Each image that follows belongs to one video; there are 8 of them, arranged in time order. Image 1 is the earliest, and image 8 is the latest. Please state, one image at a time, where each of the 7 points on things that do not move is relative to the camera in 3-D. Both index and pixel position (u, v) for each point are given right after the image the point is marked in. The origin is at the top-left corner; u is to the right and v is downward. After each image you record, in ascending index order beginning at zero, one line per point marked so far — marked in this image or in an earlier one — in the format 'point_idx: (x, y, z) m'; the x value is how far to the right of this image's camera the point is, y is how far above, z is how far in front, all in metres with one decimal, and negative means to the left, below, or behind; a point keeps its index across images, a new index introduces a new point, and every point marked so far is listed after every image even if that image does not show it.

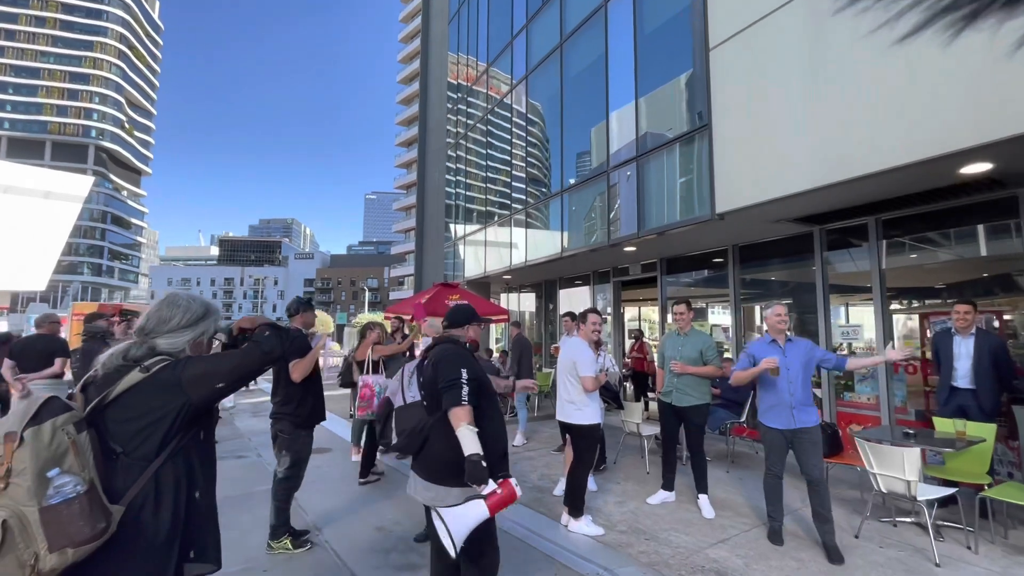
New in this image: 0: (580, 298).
0: (+1.5, -0.2, +11.3) m
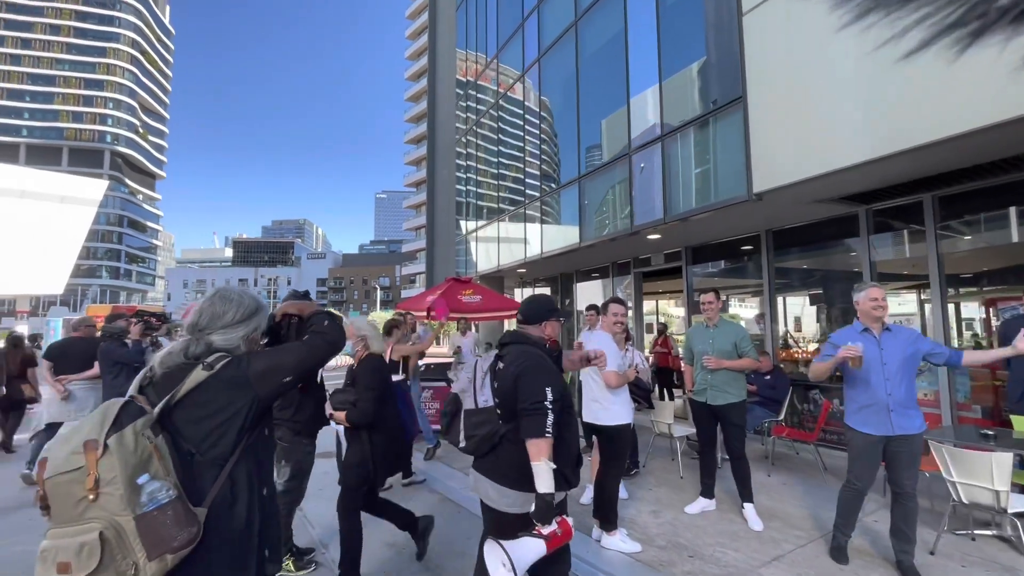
0: (+1.9, -0.1, +10.9) m
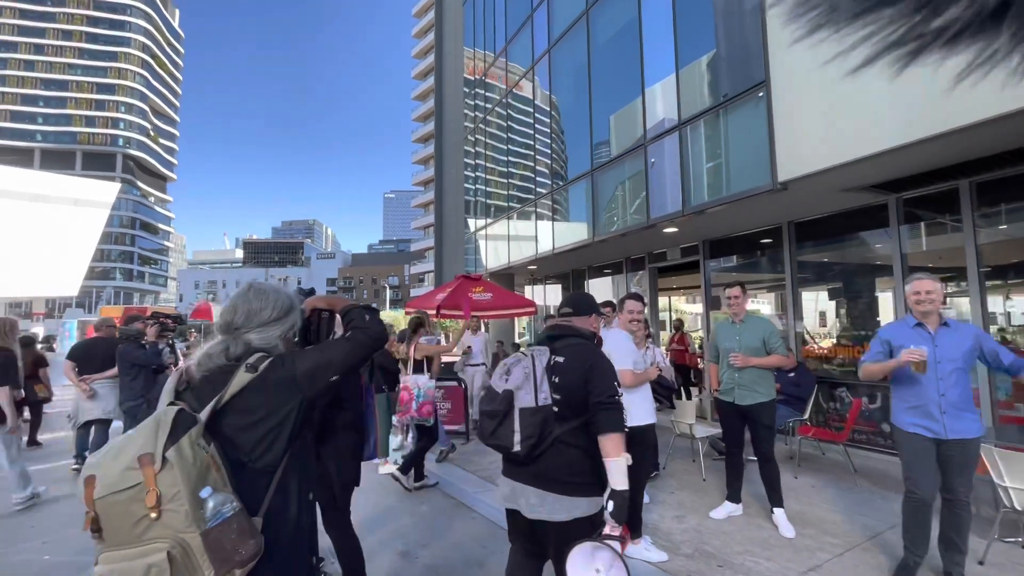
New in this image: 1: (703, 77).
0: (+2.1, 0.0, +10.6) m
1: (+2.6, +2.9, +6.8) m
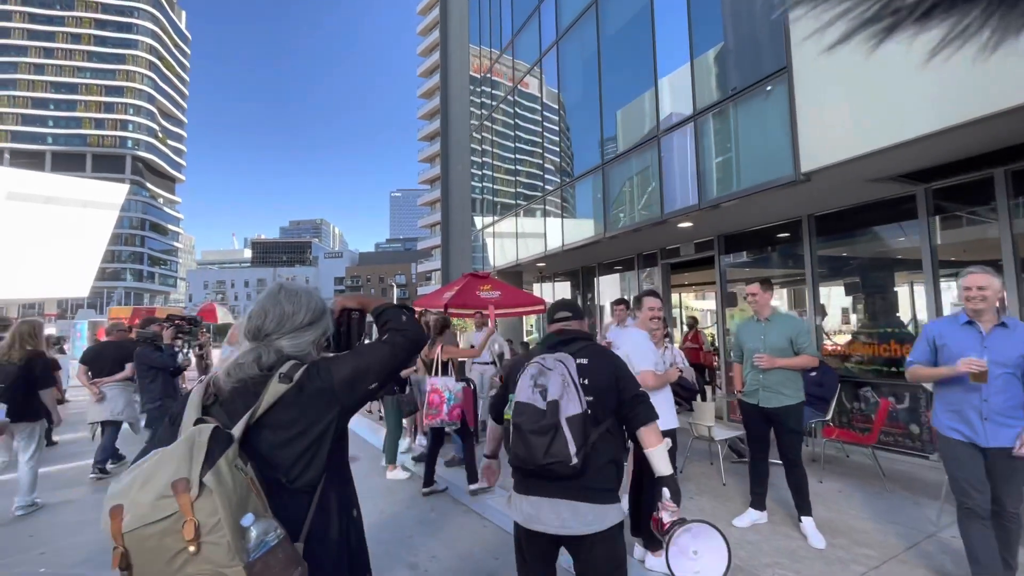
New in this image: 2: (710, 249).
0: (+2.3, +0.1, +10.4) m
1: (+2.7, +2.9, +6.5) m
2: (+3.3, +0.6, +8.1) m
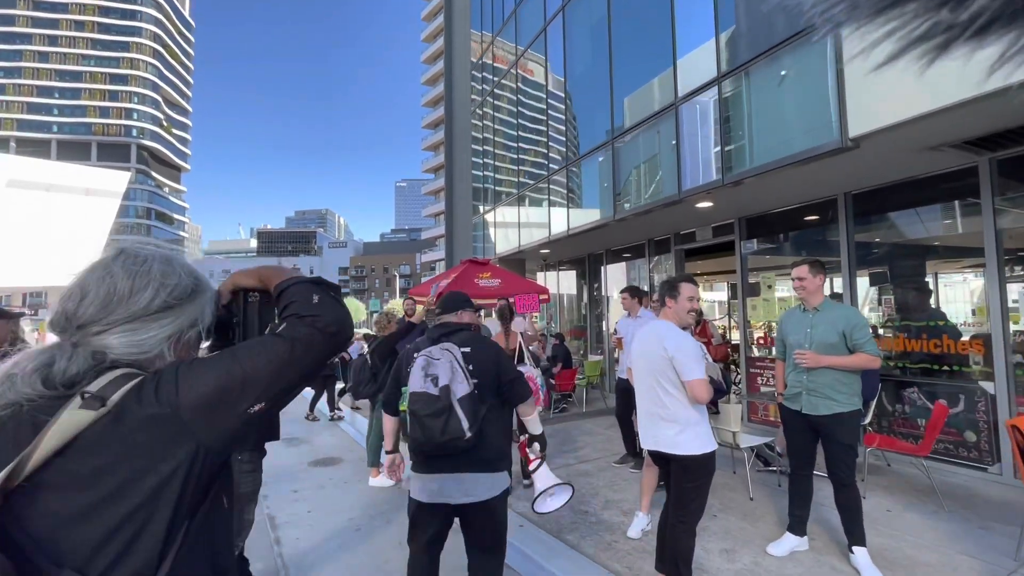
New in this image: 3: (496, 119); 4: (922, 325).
0: (+2.3, +0.3, +9.7) m
1: (+2.7, +3.1, +5.8) m
2: (+3.3, +0.8, +7.4) m
3: (-0.4, +4.7, +13.7) m
4: (+4.4, -0.4, +5.2) m
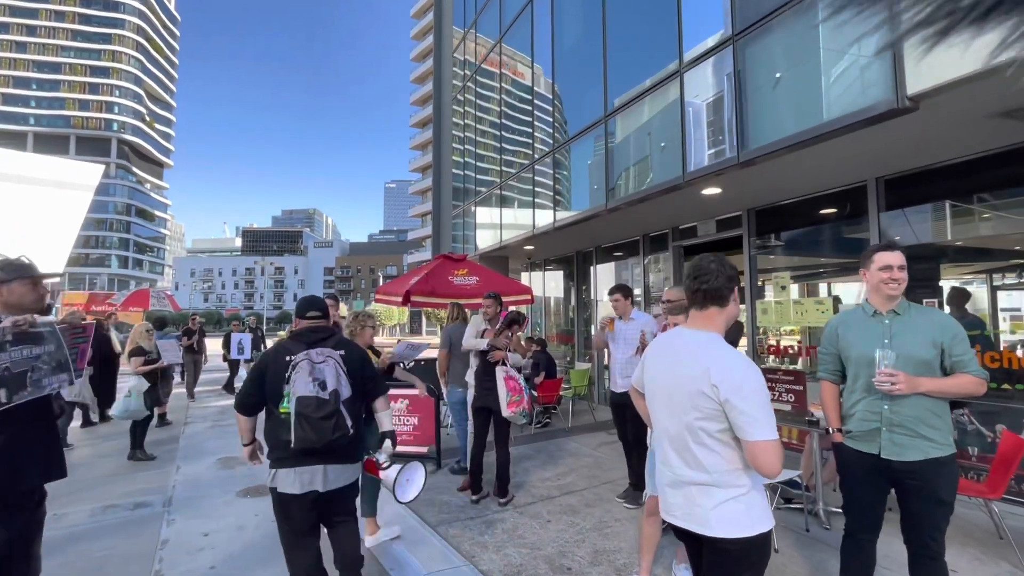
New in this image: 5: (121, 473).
0: (+2.0, +0.3, +8.9) m
1: (+2.5, +3.1, +5.0) m
2: (+3.0, +0.8, +6.6) m
3: (-0.8, +4.7, +12.9) m
4: (+4.1, -0.4, +4.4) m
5: (-4.2, -2.0, +5.3) m
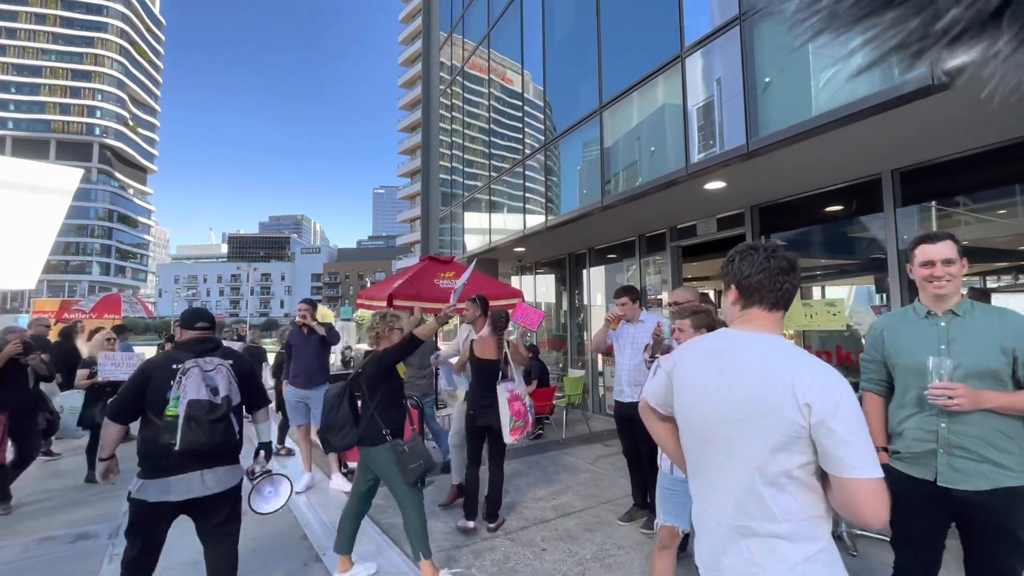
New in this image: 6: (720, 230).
0: (+1.8, +0.2, +8.5) m
1: (+2.4, +3.1, +4.7) m
2: (+2.9, +0.8, +6.3) m
3: (-1.1, +4.6, +12.5) m
4: (+4.0, -0.4, +4.1) m
5: (-4.3, -2.0, +4.8) m
6: (+2.7, +0.7, +6.6) m
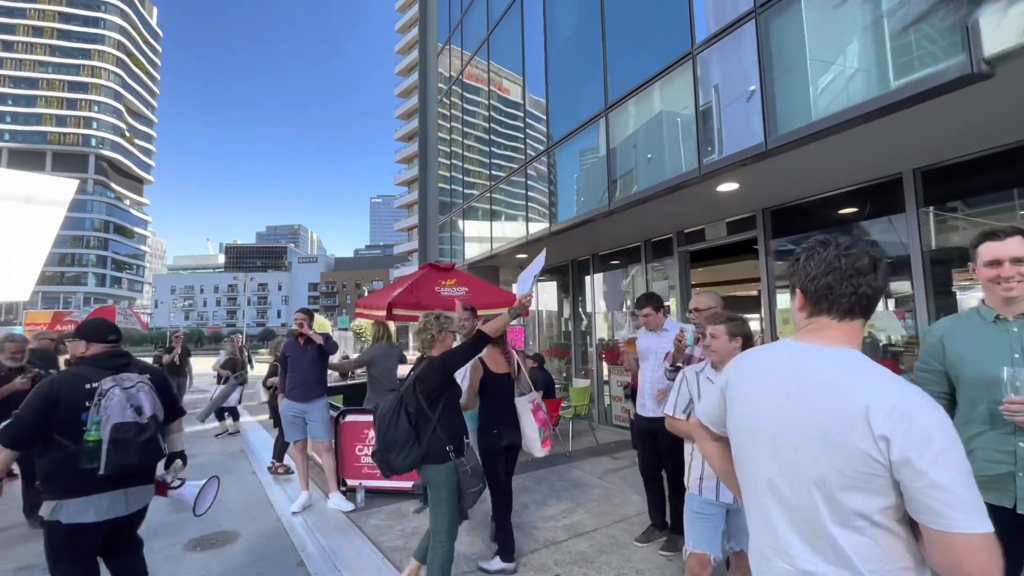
0: (+1.8, +0.1, +8.4) m
1: (+2.4, +3.0, +4.5) m
2: (+2.9, +0.7, +6.1) m
3: (-1.1, +4.4, +12.4) m
4: (+4.1, -0.4, +3.9) m
5: (-4.2, -2.1, +4.6) m
6: (+2.8, +0.7, +6.4) m
